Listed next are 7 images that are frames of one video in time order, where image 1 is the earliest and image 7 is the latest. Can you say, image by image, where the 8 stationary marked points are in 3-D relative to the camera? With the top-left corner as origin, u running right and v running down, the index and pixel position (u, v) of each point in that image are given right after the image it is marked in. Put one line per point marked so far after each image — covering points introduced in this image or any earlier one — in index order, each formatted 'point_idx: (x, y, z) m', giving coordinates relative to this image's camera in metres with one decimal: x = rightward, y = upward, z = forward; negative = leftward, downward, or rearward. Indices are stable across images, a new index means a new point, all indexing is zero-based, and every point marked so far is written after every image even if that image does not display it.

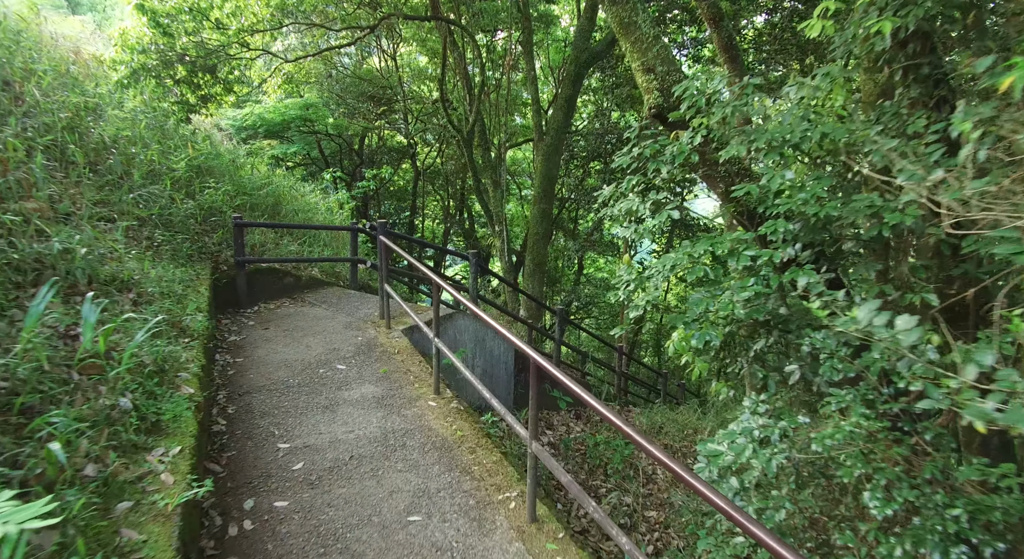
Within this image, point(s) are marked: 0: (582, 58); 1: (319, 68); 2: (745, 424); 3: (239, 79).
0: (+1.3, +4.1, +9.4) m
1: (-4.7, +5.1, +12.3) m
2: (+1.2, -0.7, +2.6) m
3: (-5.1, +3.8, +9.5) m
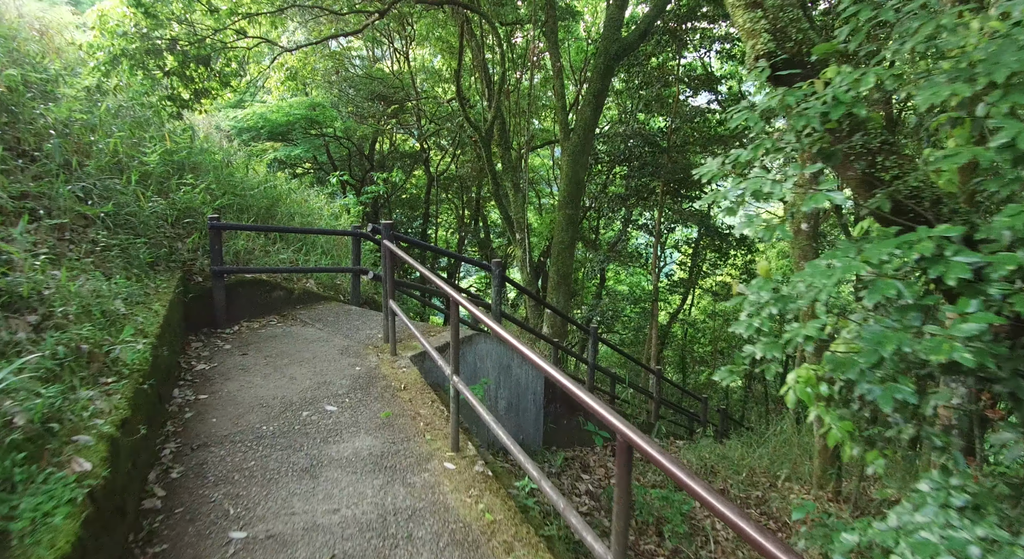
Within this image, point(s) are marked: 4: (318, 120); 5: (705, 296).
0: (+1.7, +3.9, +8.5) m
1: (-4.3, +4.9, +11.6) m
2: (+1.4, -0.8, +1.7) m
3: (-4.7, +3.5, +8.7) m
4: (-4.5, +3.6, +11.7) m
5: (+5.7, -0.5, +15.3) m
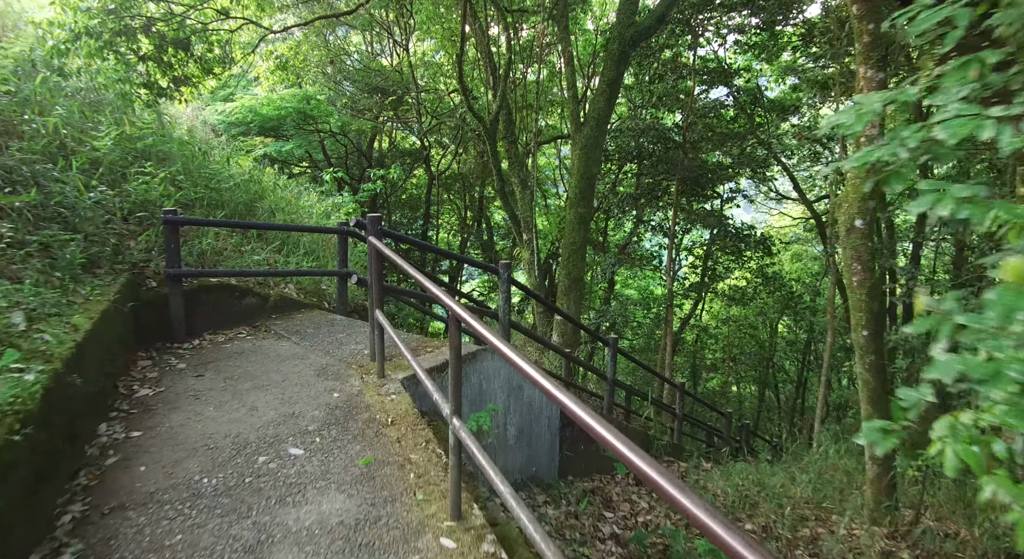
0: (+1.8, +3.8, +7.8) m
1: (-4.2, +4.8, +11.0) m
2: (+1.5, -0.8, +1.0) m
3: (-4.6, +3.5, +8.1) m
4: (-4.4, +3.6, +11.1) m
5: (+5.9, -0.6, +14.6) m
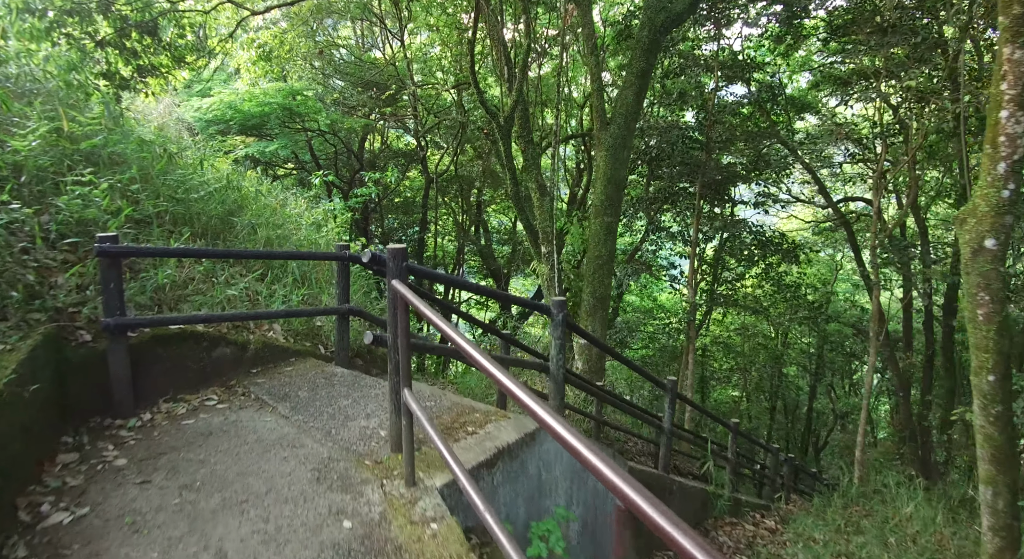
0: (+2.0, +3.6, +6.9) m
1: (-4.0, +4.5, +9.9) m
2: (+1.9, -1.1, +0.1) m
3: (-4.4, +3.2, +7.0) m
4: (-4.2, +3.3, +10.0) m
5: (+6.0, -0.8, +13.8) m
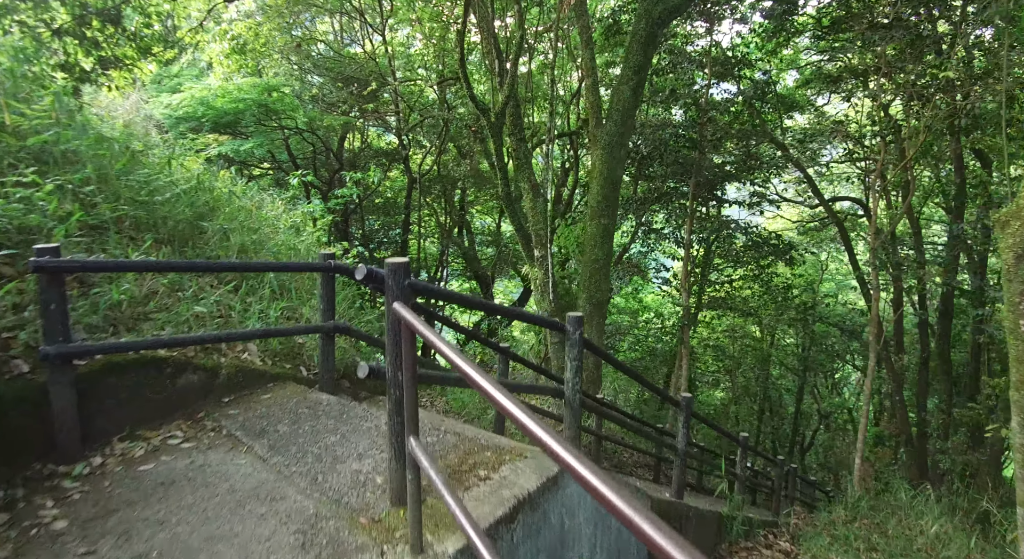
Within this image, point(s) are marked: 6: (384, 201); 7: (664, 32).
0: (+1.9, +3.5, +6.7) m
1: (-4.2, +4.4, +9.4) m
2: (+2.1, -1.1, -0.2) m
3: (-4.5, +3.1, +6.5) m
4: (-4.4, +3.2, +9.5) m
5: (+5.6, -0.9, +13.7) m
6: (-3.1, +1.9, +12.5) m
7: (+2.0, +3.2, +6.6) m
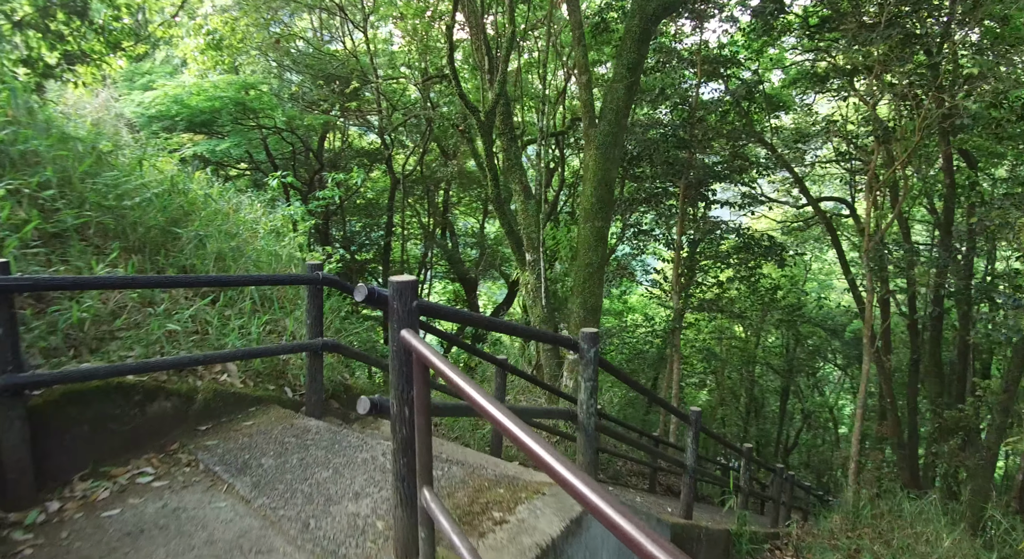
0: (+1.8, +3.4, +6.5) m
1: (-4.5, +4.3, +9.1) m
2: (+2.2, -1.2, -0.4) m
3: (-4.6, +3.0, +6.2) m
4: (-4.6, +3.1, +9.2) m
5: (+5.3, -0.9, +13.6) m
6: (-3.4, +1.8, +12.2) m
7: (+1.8, +3.2, +6.5) m
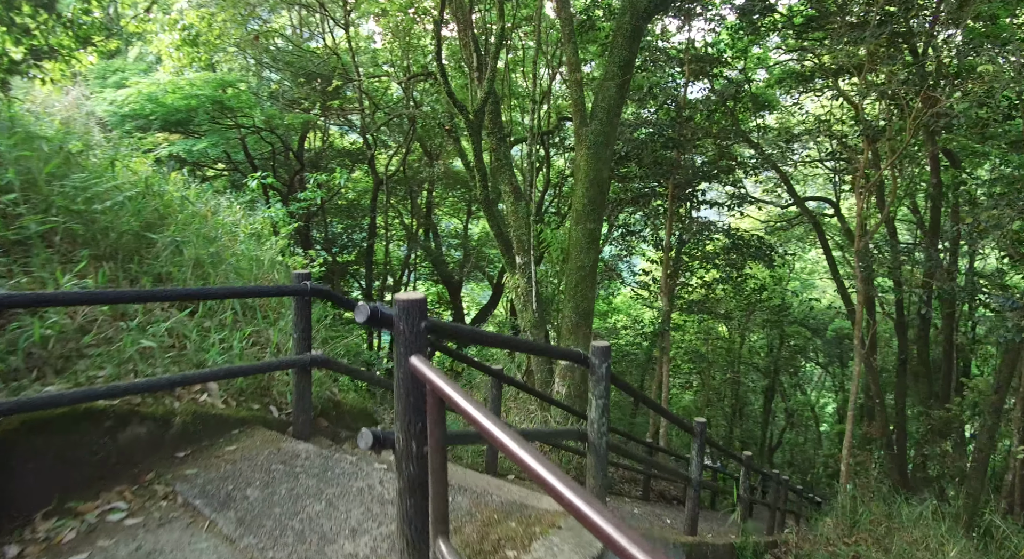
0: (+1.7, +3.4, +6.4) m
1: (-4.7, +4.2, +8.8) m
2: (+2.3, -1.2, -0.4) m
3: (-4.7, +2.9, +5.8) m
4: (-4.9, +3.0, +8.9) m
5: (+4.9, -0.9, +13.7) m
6: (-3.7, +1.7, +11.9) m
7: (+1.7, +3.1, +6.4) m
